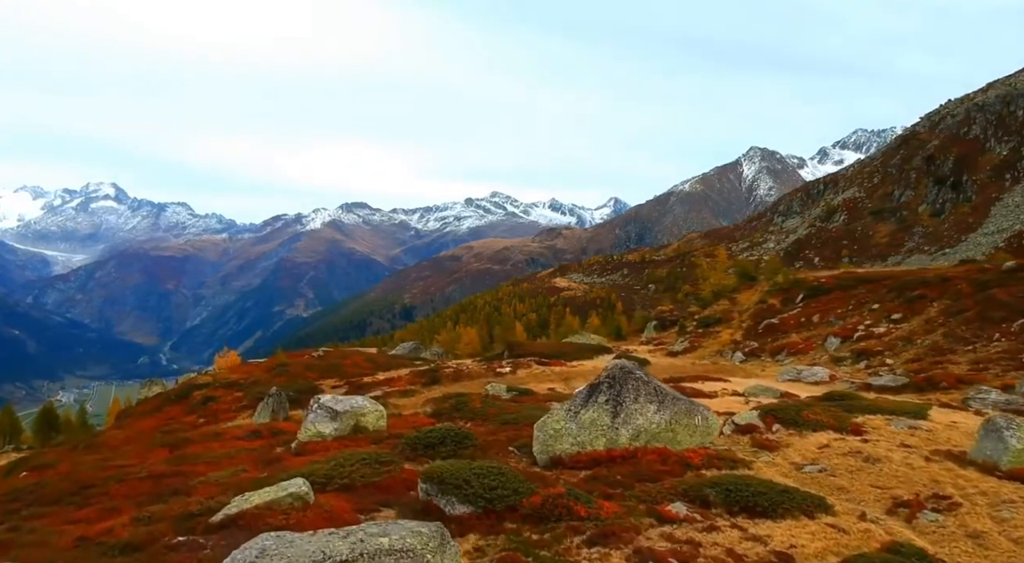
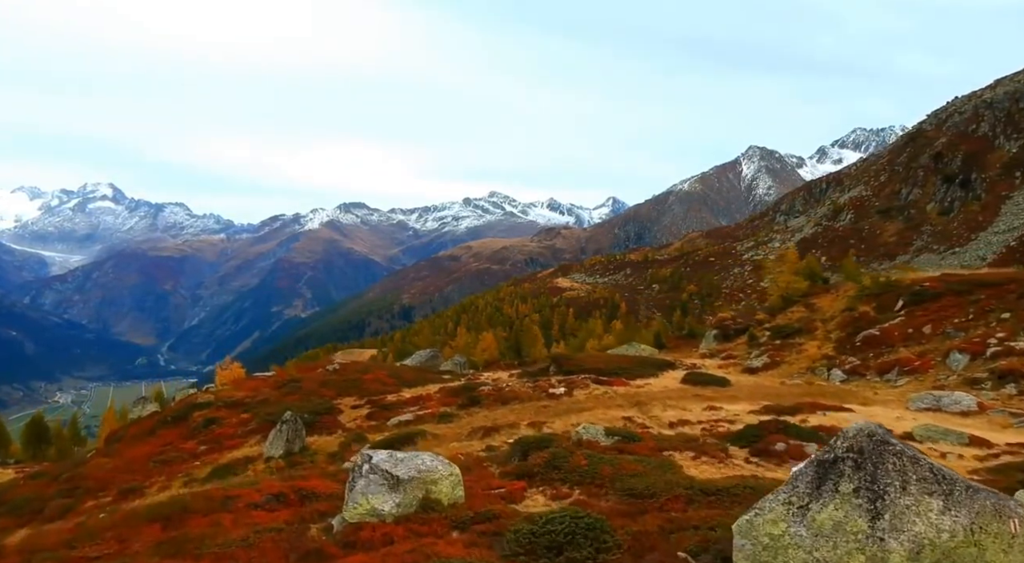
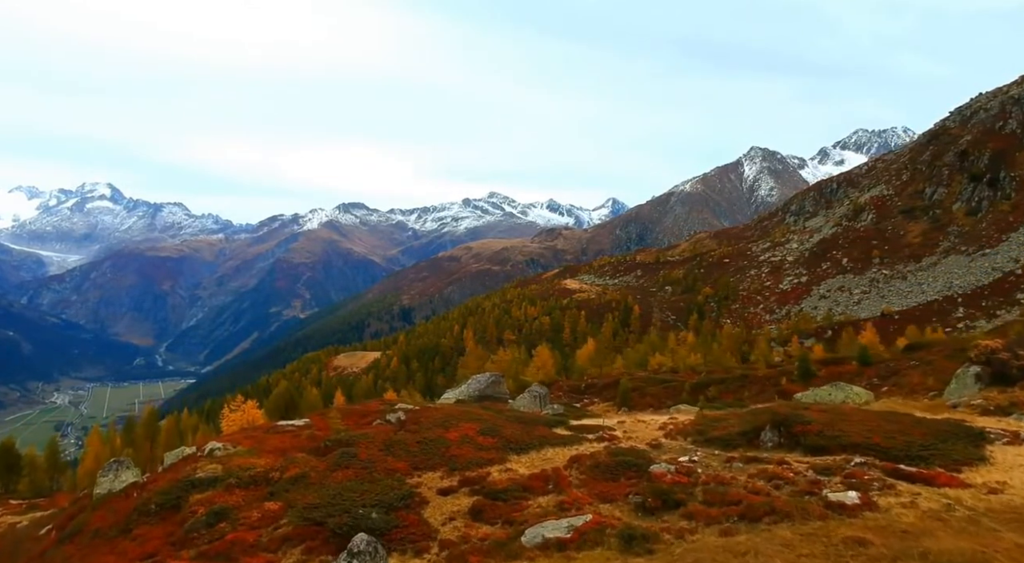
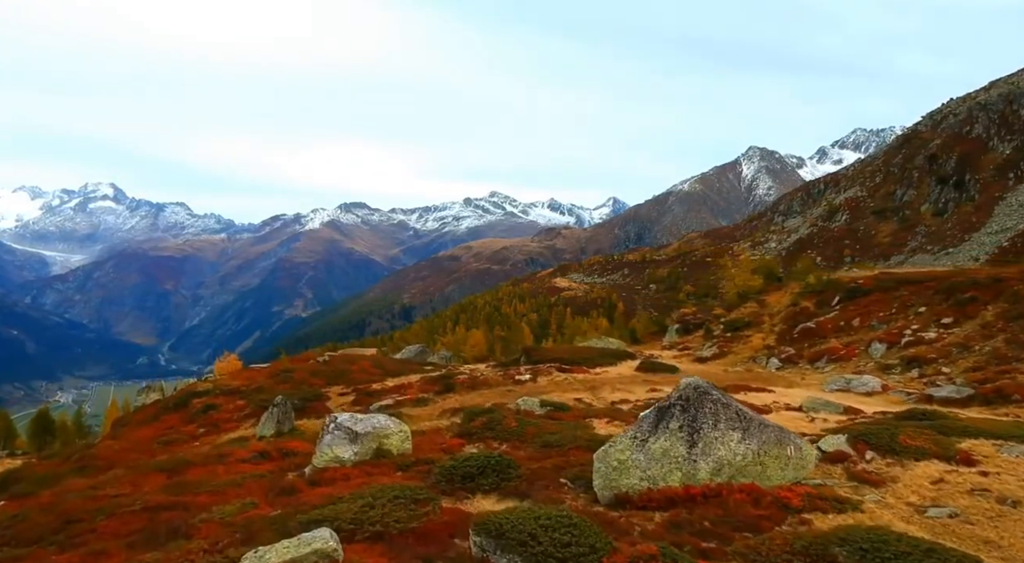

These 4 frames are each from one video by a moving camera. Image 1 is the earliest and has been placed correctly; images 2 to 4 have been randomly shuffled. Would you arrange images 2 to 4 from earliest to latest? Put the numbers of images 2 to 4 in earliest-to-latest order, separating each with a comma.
4, 2, 3
